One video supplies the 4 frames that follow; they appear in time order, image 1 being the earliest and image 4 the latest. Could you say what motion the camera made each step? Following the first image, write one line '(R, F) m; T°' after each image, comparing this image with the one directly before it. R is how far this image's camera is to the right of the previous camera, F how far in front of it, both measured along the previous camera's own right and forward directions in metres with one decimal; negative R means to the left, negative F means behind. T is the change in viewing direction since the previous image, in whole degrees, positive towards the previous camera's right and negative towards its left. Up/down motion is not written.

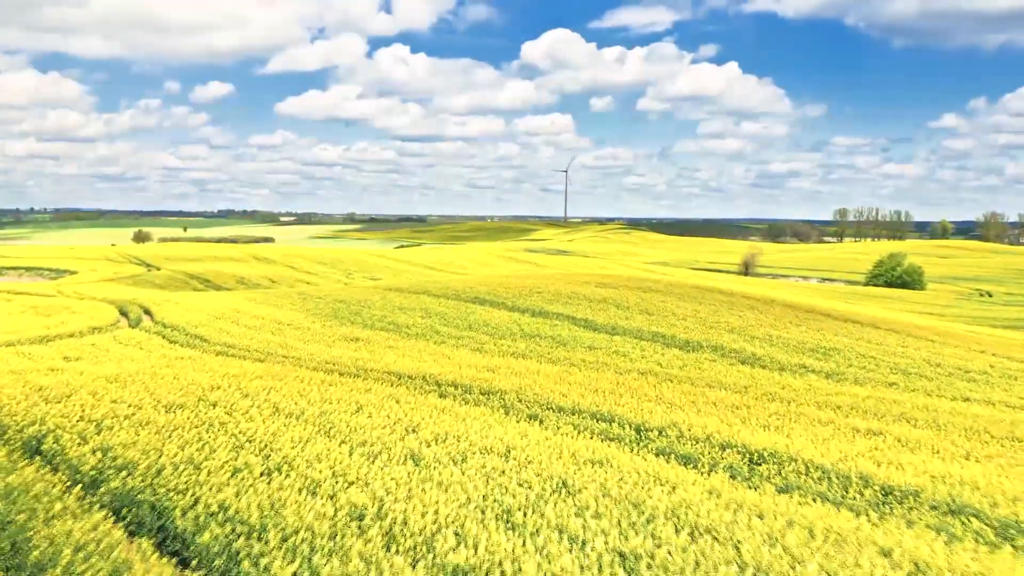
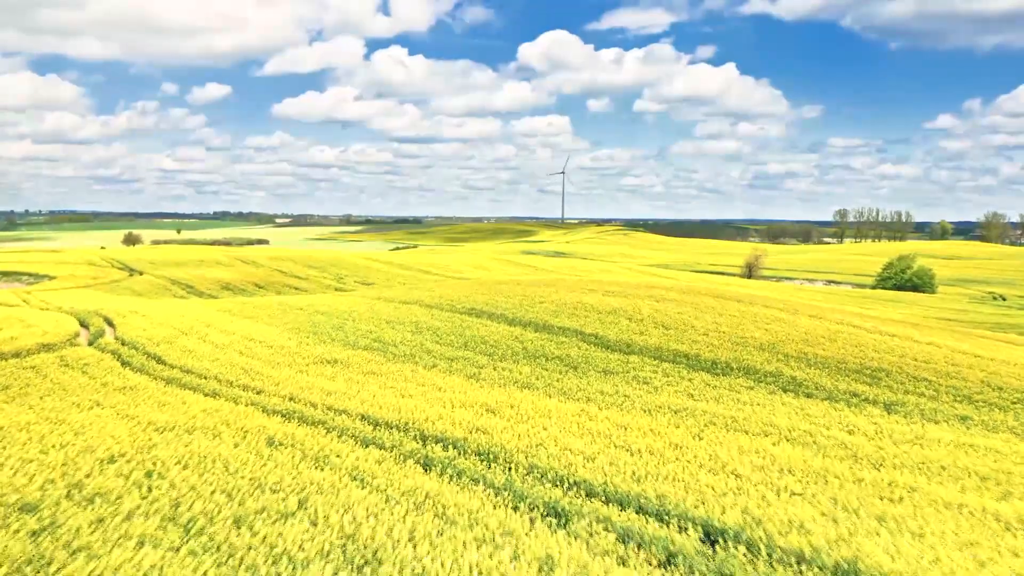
(-0.2, +3.5) m; 0°
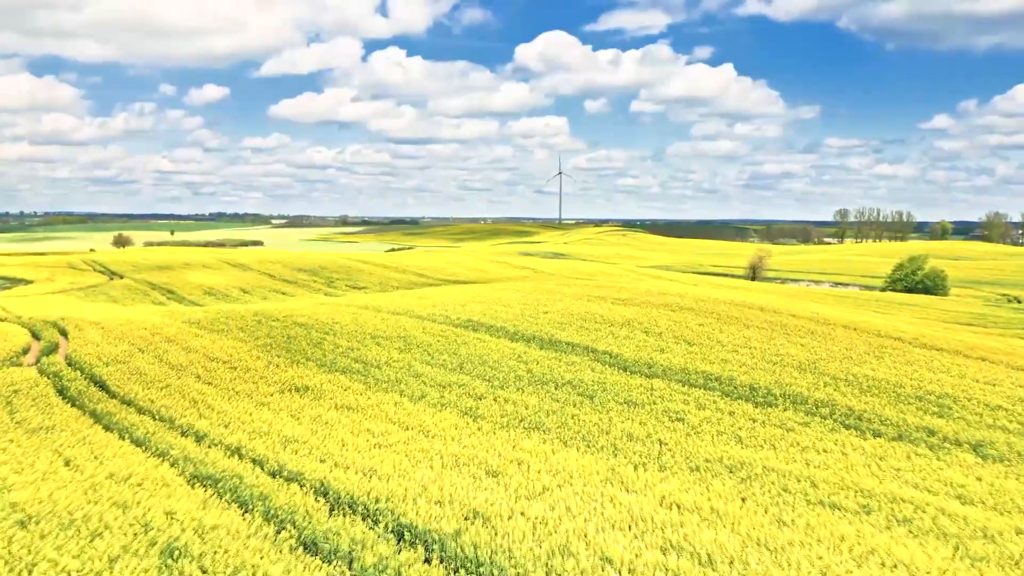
(-0.2, +3.6) m; 0°
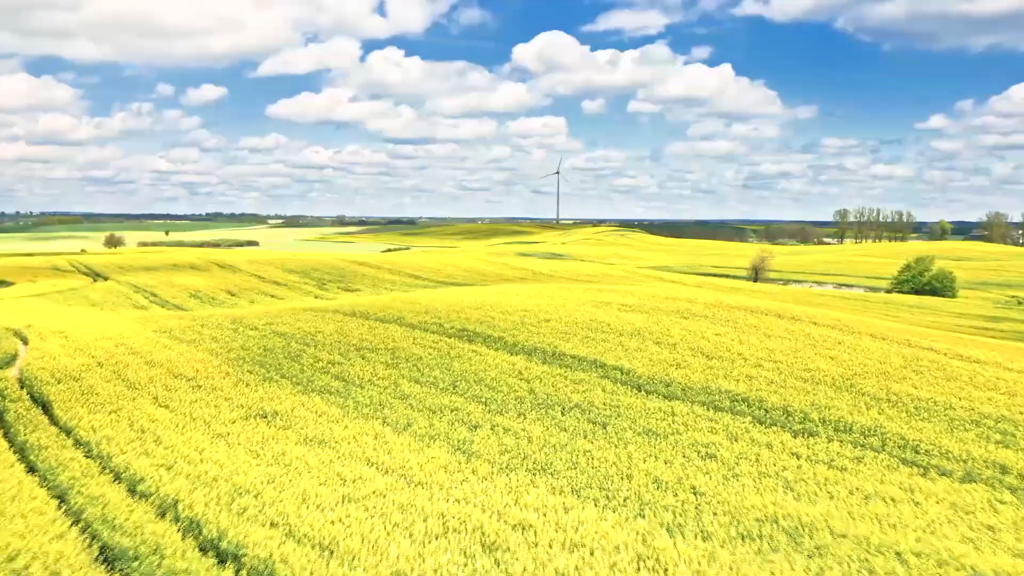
(-0.1, +2.6) m; 0°
